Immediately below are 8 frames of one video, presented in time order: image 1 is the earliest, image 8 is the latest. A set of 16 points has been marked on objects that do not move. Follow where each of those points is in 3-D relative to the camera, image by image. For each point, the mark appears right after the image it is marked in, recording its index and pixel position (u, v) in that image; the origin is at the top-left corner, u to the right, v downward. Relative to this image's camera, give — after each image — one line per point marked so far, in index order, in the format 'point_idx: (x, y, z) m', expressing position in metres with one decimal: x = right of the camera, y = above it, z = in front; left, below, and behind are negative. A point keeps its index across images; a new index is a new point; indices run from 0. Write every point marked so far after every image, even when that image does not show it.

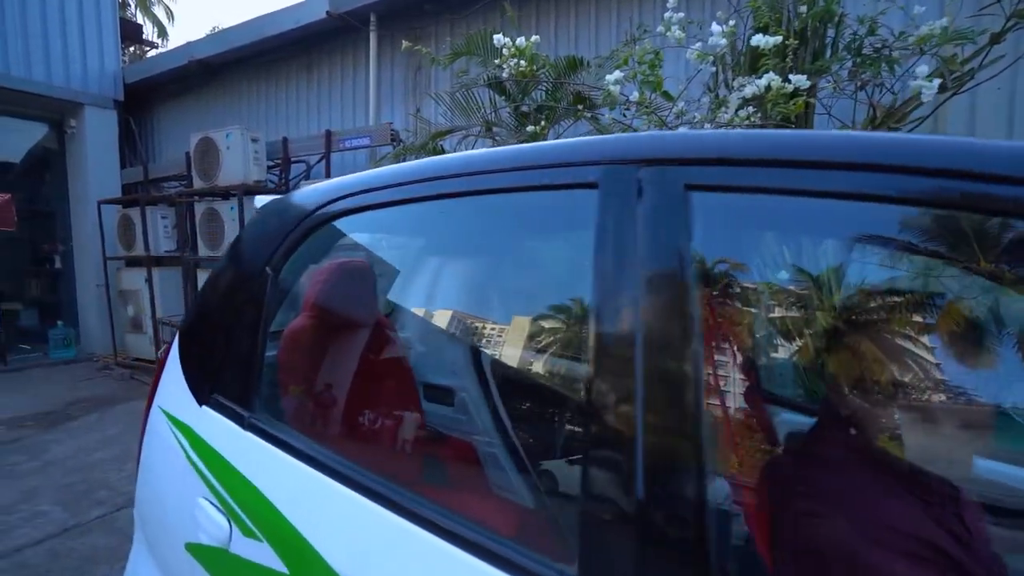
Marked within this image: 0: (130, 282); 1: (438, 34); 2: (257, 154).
0: (-6.0, +0.1, +7.4) m
1: (-0.9, +3.1, +5.7) m
2: (-3.4, +1.8, +6.3) m
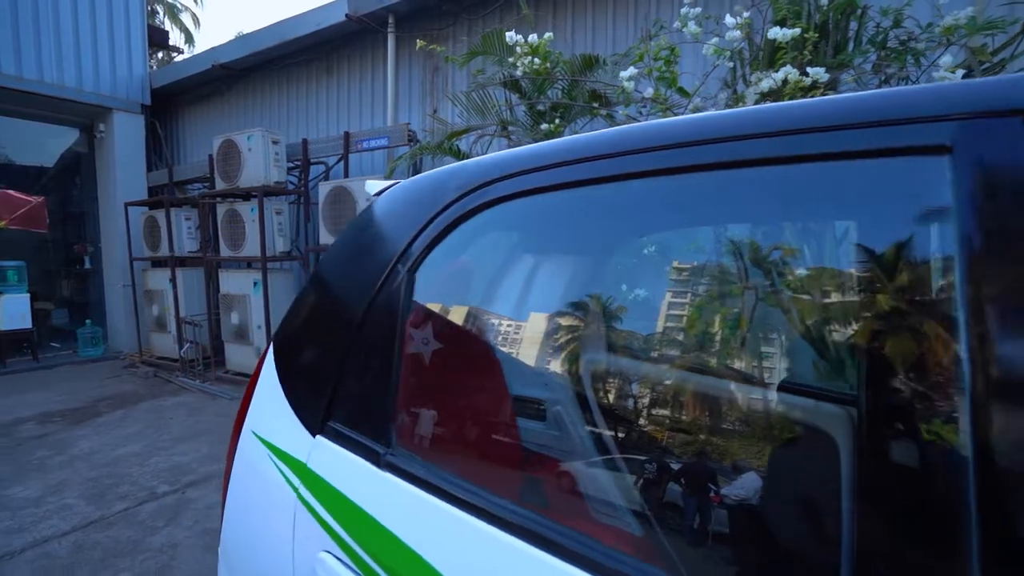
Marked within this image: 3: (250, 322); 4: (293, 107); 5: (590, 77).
0: (-5.8, +0.1, +7.6) m
1: (-0.7, +3.1, +5.8) m
2: (-3.2, +1.8, +6.4) m
3: (-3.6, -0.5, +6.5) m
4: (-3.3, +2.8, +7.3) m
5: (+0.4, +1.6, +3.8) m
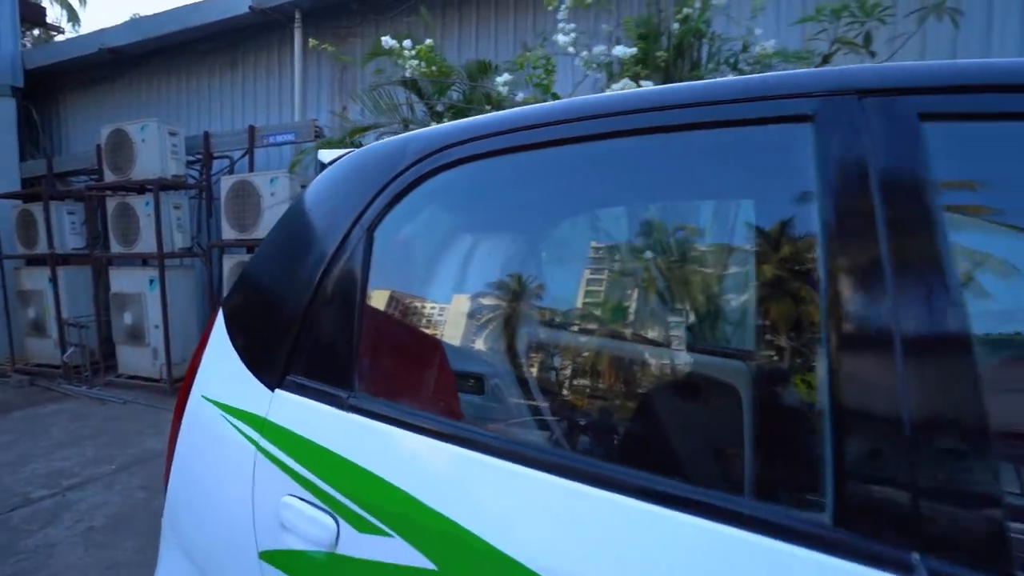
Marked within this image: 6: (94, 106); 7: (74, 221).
0: (-7.1, +0.1, +6.9) m
1: (-1.8, +3.2, +5.9) m
2: (-4.4, +1.8, +6.2) m
3: (-4.8, -0.5, +6.2) m
4: (-4.7, +2.8, +7.0) m
5: (-0.4, +1.7, +4.0) m
6: (-7.1, +3.1, +8.0) m
7: (-6.3, +1.0, +6.8) m
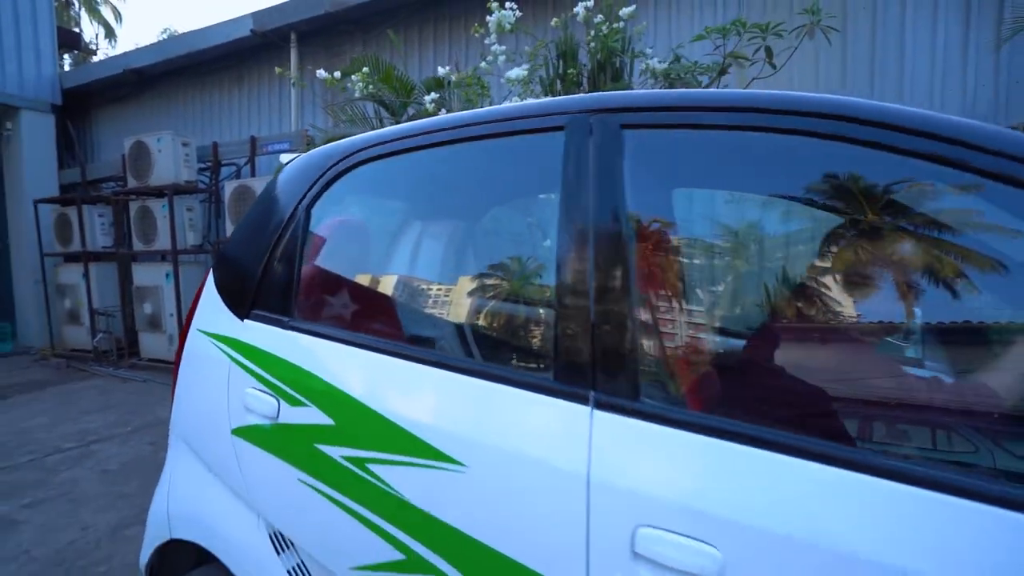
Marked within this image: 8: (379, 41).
0: (-7.4, +0.2, +7.9) m
1: (-2.2, +3.3, +6.6) m
2: (-4.8, +1.9, +7.0) m
3: (-5.2, -0.4, +7.0) m
4: (-5.0, +2.9, +7.8) m
5: (-0.9, +1.8, +4.7) m
6: (-7.4, +3.2, +8.9) m
7: (-6.7, +1.1, +7.7) m
8: (-1.8, +3.4, +6.4) m
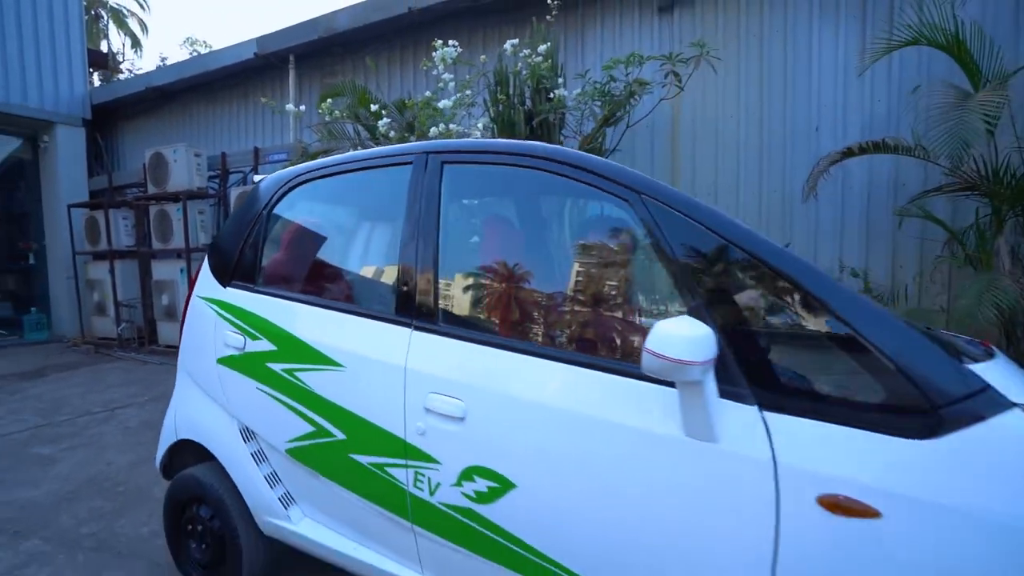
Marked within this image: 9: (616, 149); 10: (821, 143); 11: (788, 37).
0: (-7.9, +0.3, +8.9) m
1: (-2.7, +3.4, +7.4) m
2: (-5.3, +2.1, +7.9) m
3: (-5.7, -0.2, +8.0) m
4: (-5.4, +3.0, +8.7) m
5: (-1.4, +1.9, +5.5) m
6: (-7.8, +3.3, +9.9) m
7: (-7.1, +1.2, +8.6) m
8: (-2.3, +3.5, +7.2) m
9: (+1.2, +1.8, +5.9) m
10: (+3.5, +1.6, +5.3) m
11: (+3.1, +2.9, +5.3) m
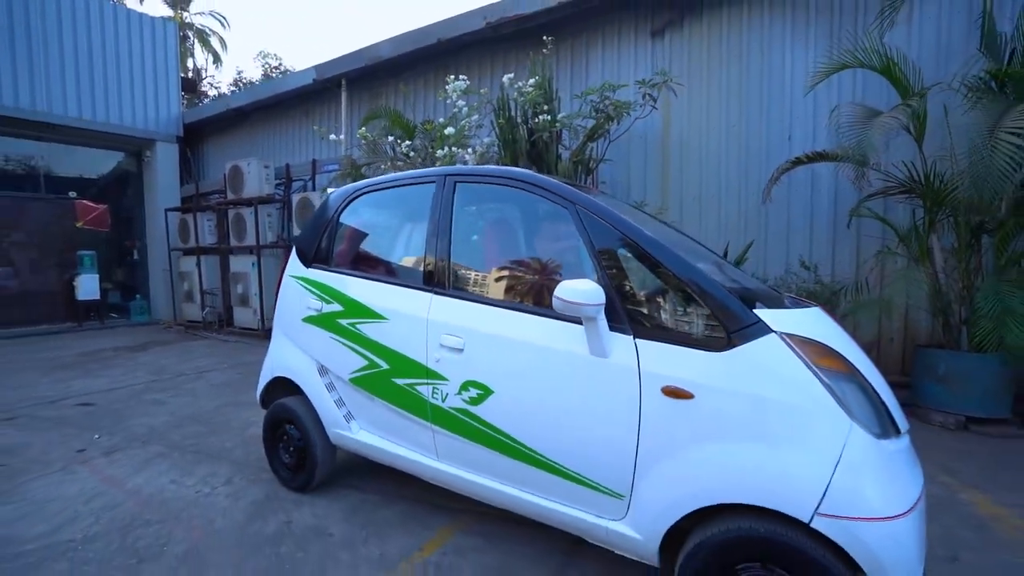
0: (-7.4, +0.5, +10.7) m
1: (-2.4, +3.6, +8.7) m
2: (-4.9, +2.2, +9.4) m
3: (-5.3, -0.1, +9.5) m
4: (-5.0, +3.2, +10.3) m
5: (-1.3, +2.1, +6.6) m
6: (-7.2, +3.5, +11.7) m
7: (-6.6, +1.4, +10.4) m
8: (-2.0, +3.7, +8.4) m
9: (+1.4, +1.9, +6.8) m
10: (+3.5, +1.7, +5.9) m
11: (+3.2, +3.0, +6.0) m
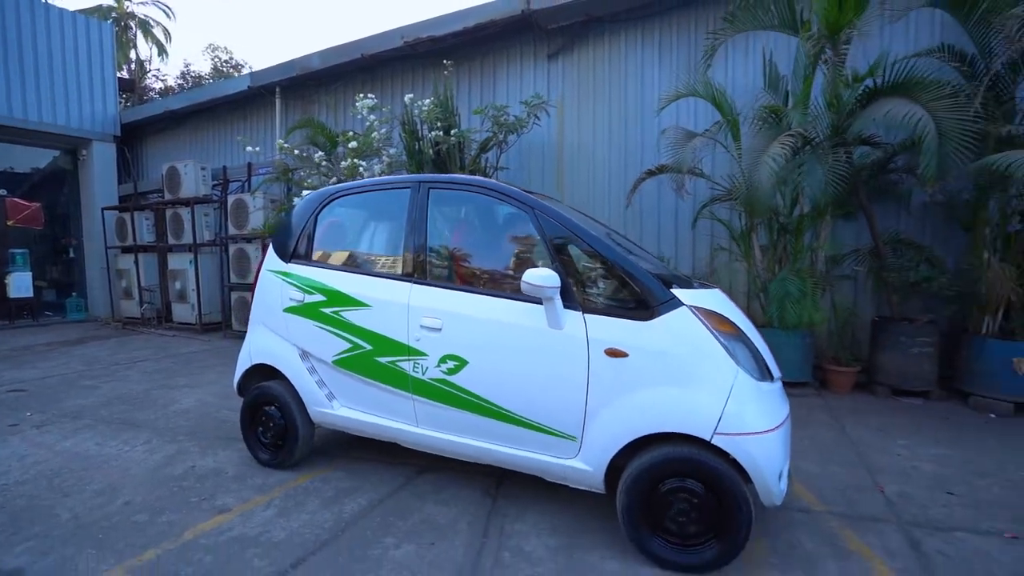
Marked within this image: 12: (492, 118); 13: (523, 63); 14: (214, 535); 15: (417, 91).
0: (-9.0, +0.6, +10.9) m
1: (-3.9, +3.7, +9.3) m
2: (-6.5, +2.3, +9.9) m
3: (-6.9, 0.0, +9.9) m
4: (-6.6, +3.3, +10.7) m
5: (-2.7, +2.2, +7.3) m
6: (-8.9, +3.6, +12.0) m
7: (-8.3, +1.5, +10.7) m
8: (-3.5, +3.8, +9.1) m
9: (0.0, +2.0, +7.7) m
10: (+2.2, +1.8, +6.9) m
11: (+1.8, +3.1, +7.0) m
12: (-0.3, +2.4, +6.7) m
13: (+0.2, +3.6, +7.6) m
14: (-1.8, -1.5, +2.9) m
15: (-1.7, +3.5, +8.3) m
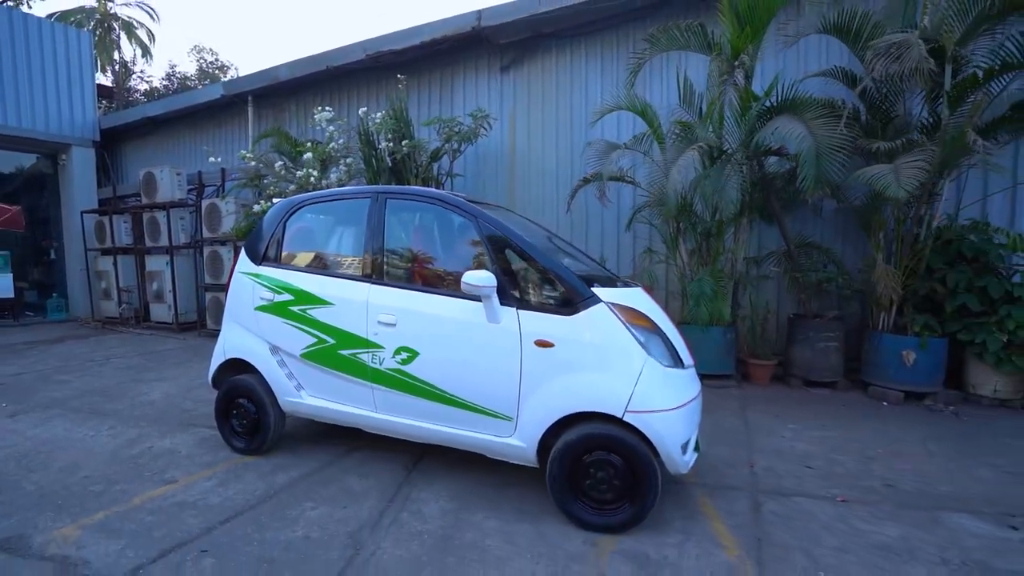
0: (-9.9, +0.5, +11.3) m
1: (-4.7, +3.7, +9.7) m
2: (-7.3, +2.3, +10.3) m
3: (-7.7, 0.0, +10.3) m
4: (-7.4, +3.3, +11.1) m
5: (-3.5, +2.2, +7.8) m
6: (-9.8, +3.6, +12.3) m
7: (-9.1, +1.4, +11.1) m
8: (-4.3, +3.7, +9.5) m
9: (-0.8, +2.0, +8.2) m
10: (+1.4, +1.8, +7.4) m
11: (+1.1, +3.1, +7.5) m
12: (-1.0, +2.4, +7.1) m
13: (-0.6, +3.6, +8.1) m
14: (-2.5, -1.5, +3.3) m
15: (-2.4, +3.5, +8.7) m
